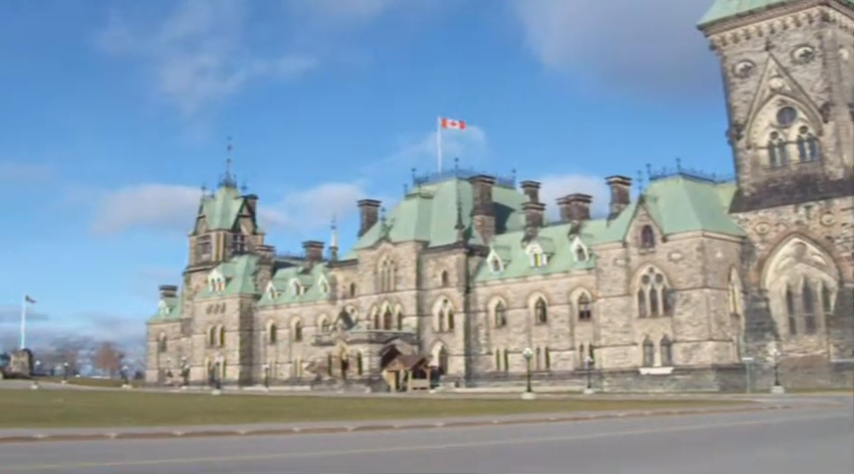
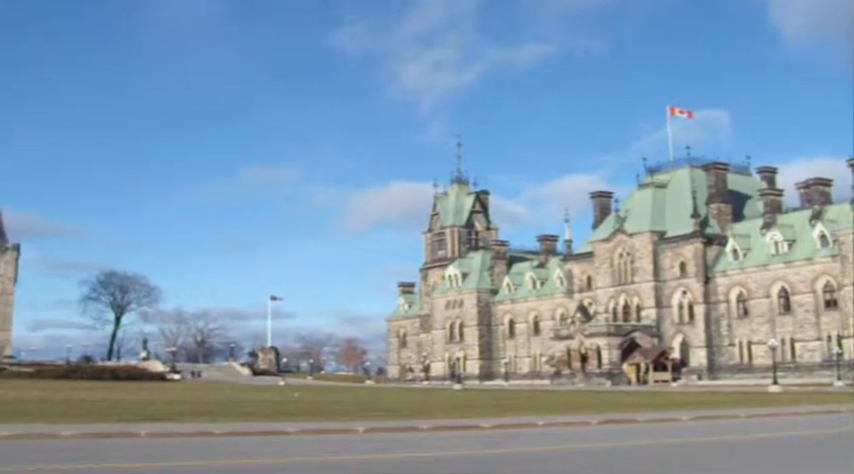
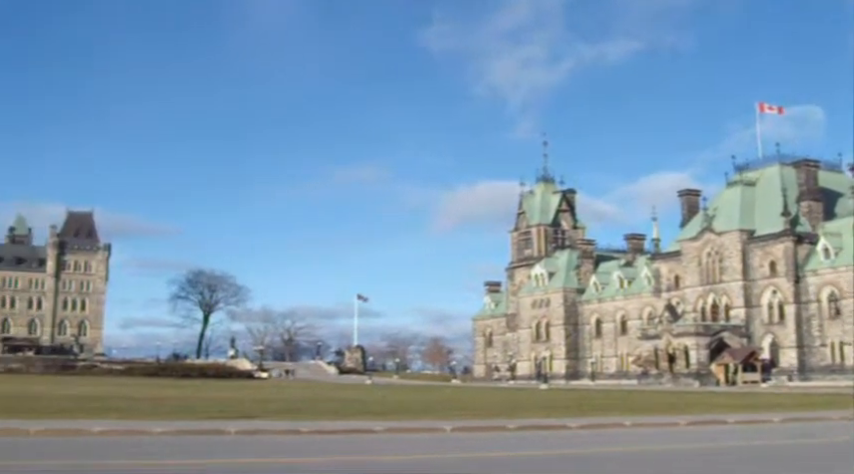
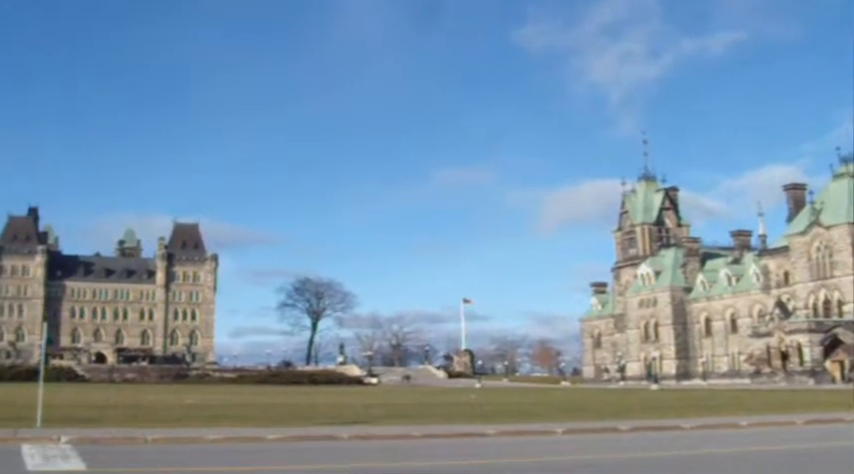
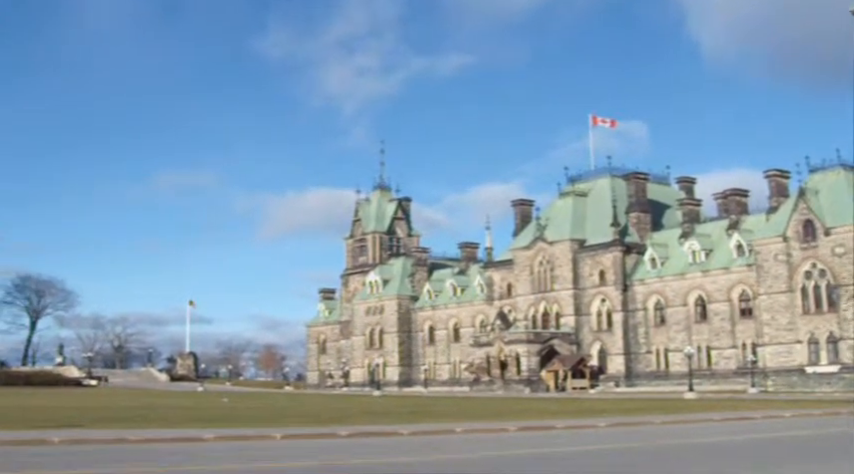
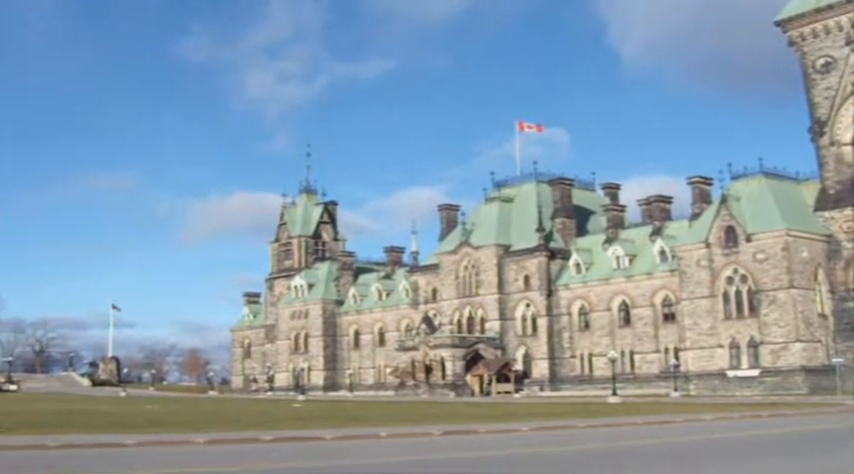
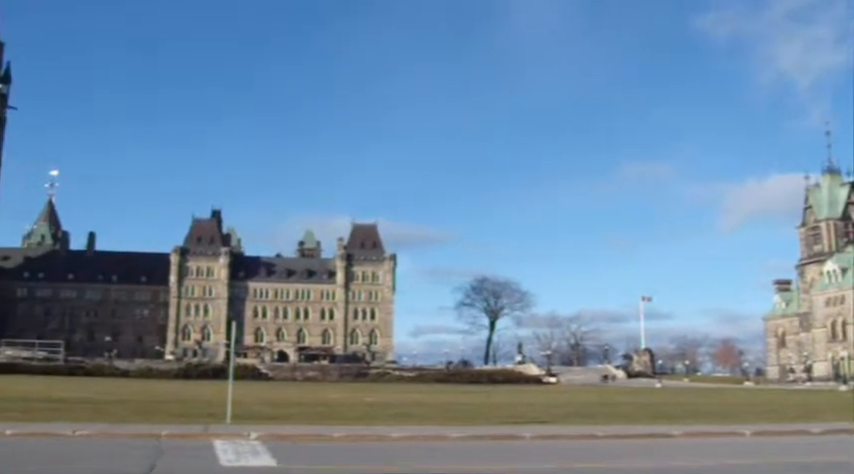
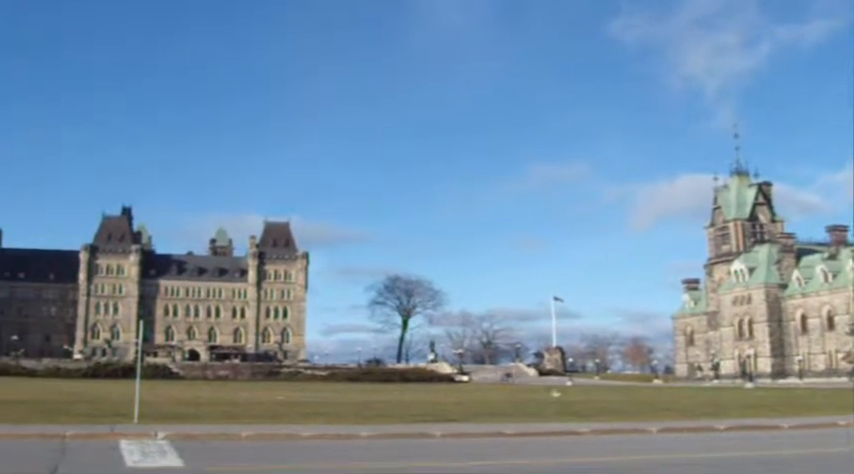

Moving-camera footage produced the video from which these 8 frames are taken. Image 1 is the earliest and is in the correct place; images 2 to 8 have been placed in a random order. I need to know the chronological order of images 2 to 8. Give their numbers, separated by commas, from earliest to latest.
6, 5, 2, 3, 4, 8, 7
